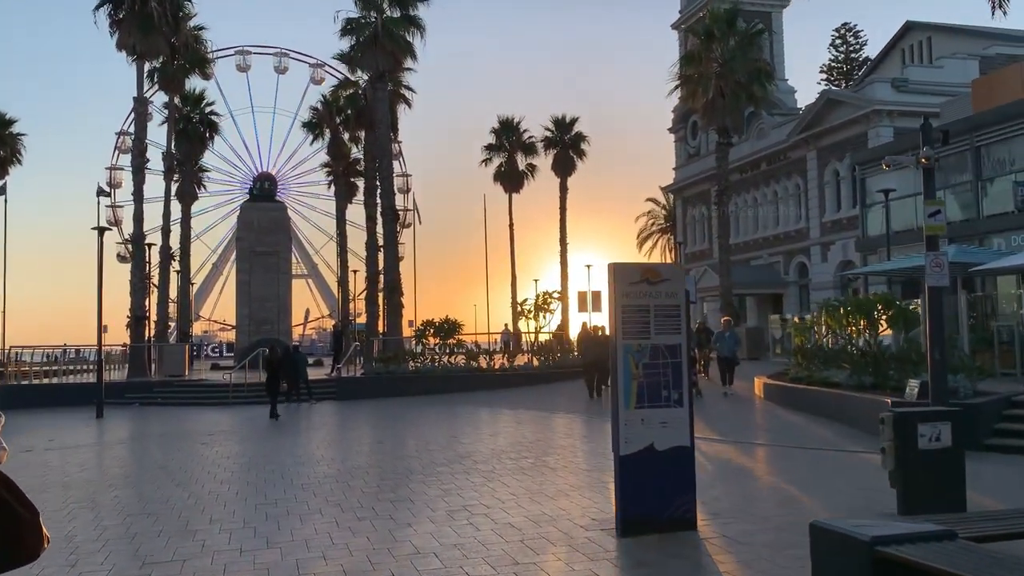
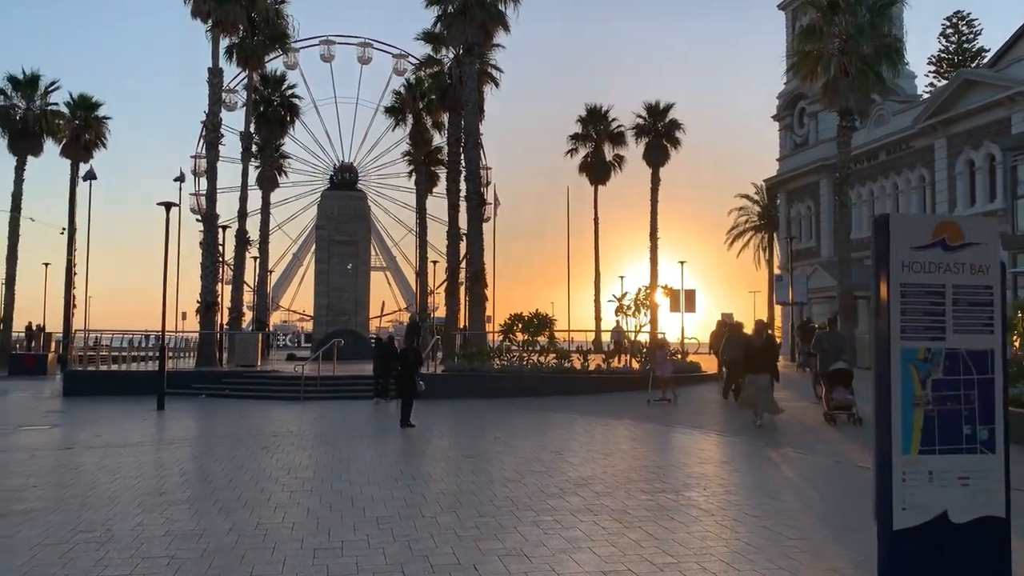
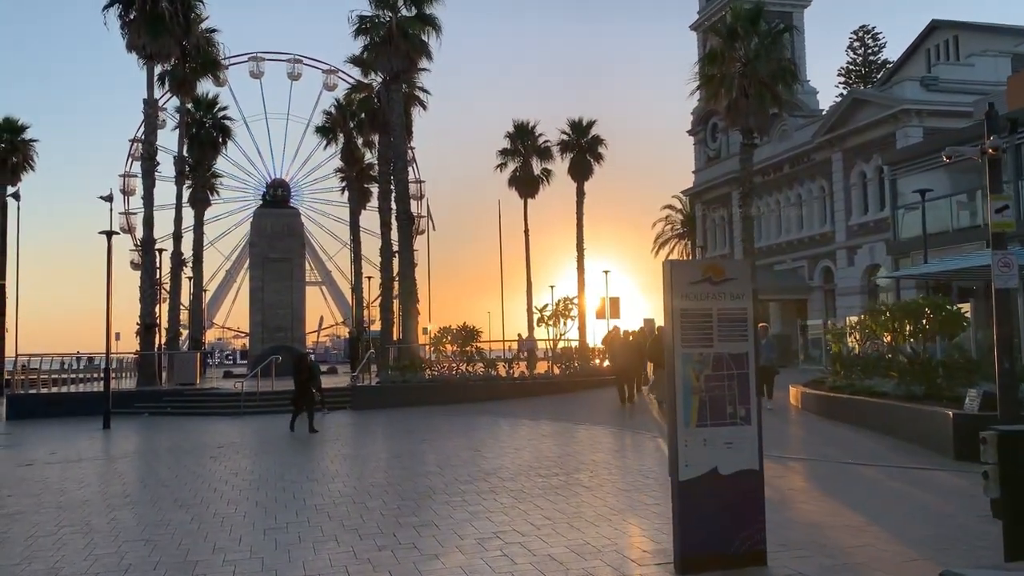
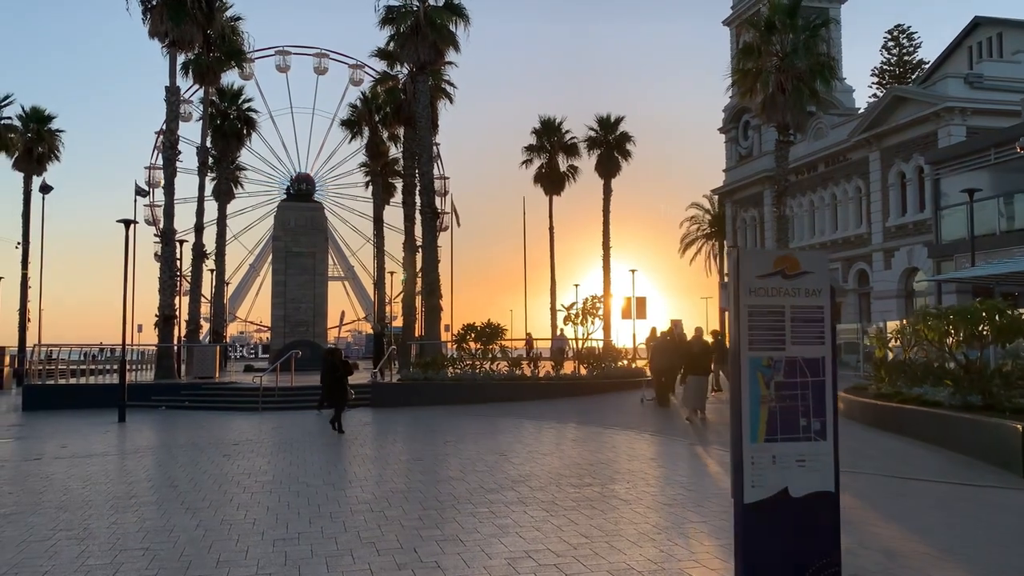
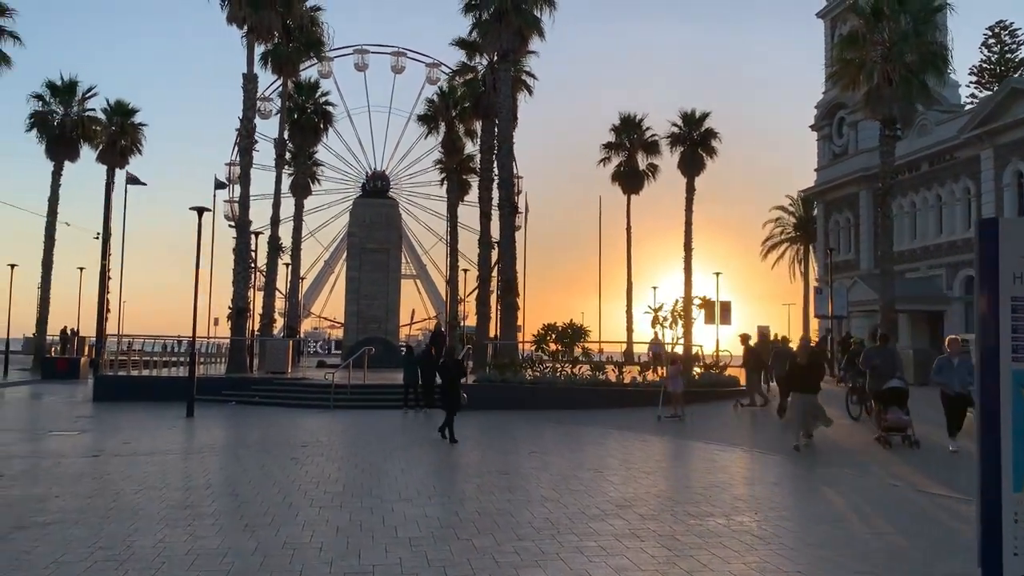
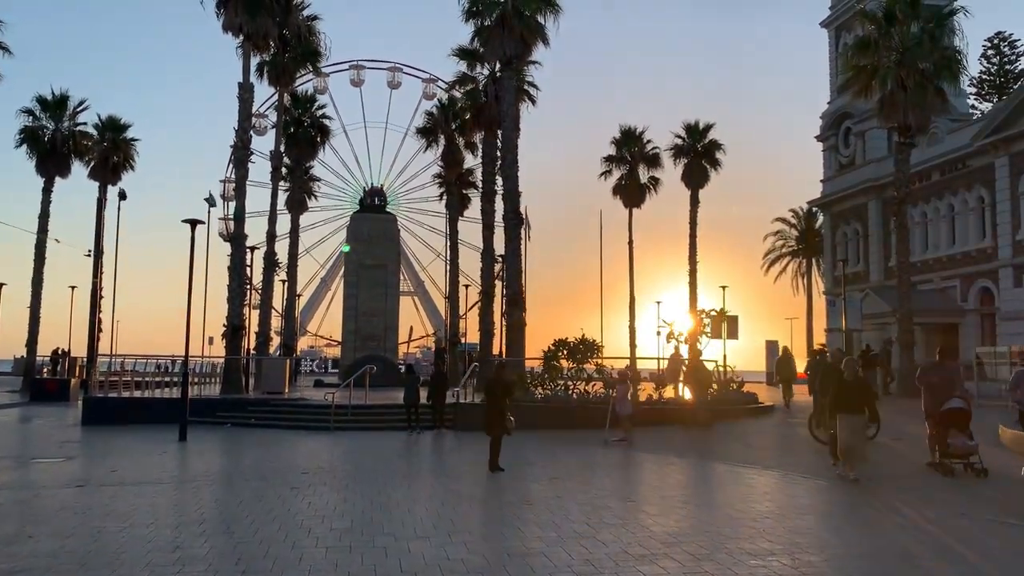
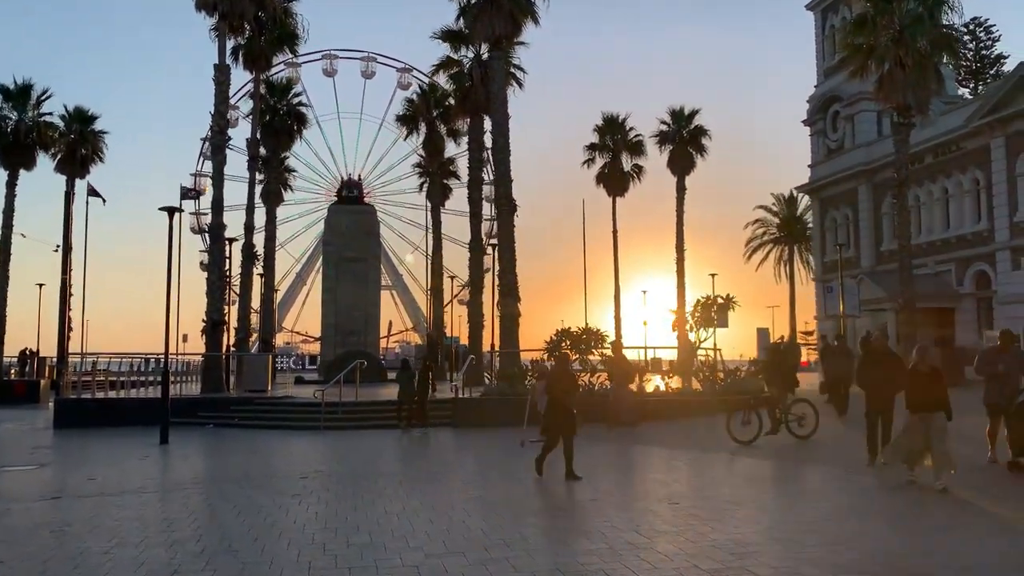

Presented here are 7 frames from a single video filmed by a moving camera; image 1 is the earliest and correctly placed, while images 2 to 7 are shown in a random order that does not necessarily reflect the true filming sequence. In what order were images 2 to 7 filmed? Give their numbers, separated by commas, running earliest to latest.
3, 4, 2, 5, 6, 7
